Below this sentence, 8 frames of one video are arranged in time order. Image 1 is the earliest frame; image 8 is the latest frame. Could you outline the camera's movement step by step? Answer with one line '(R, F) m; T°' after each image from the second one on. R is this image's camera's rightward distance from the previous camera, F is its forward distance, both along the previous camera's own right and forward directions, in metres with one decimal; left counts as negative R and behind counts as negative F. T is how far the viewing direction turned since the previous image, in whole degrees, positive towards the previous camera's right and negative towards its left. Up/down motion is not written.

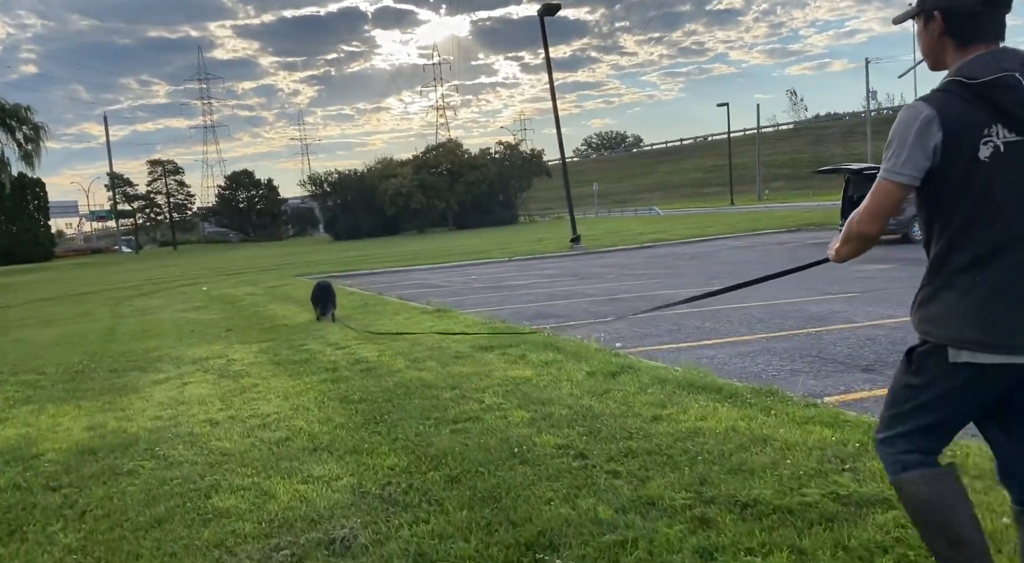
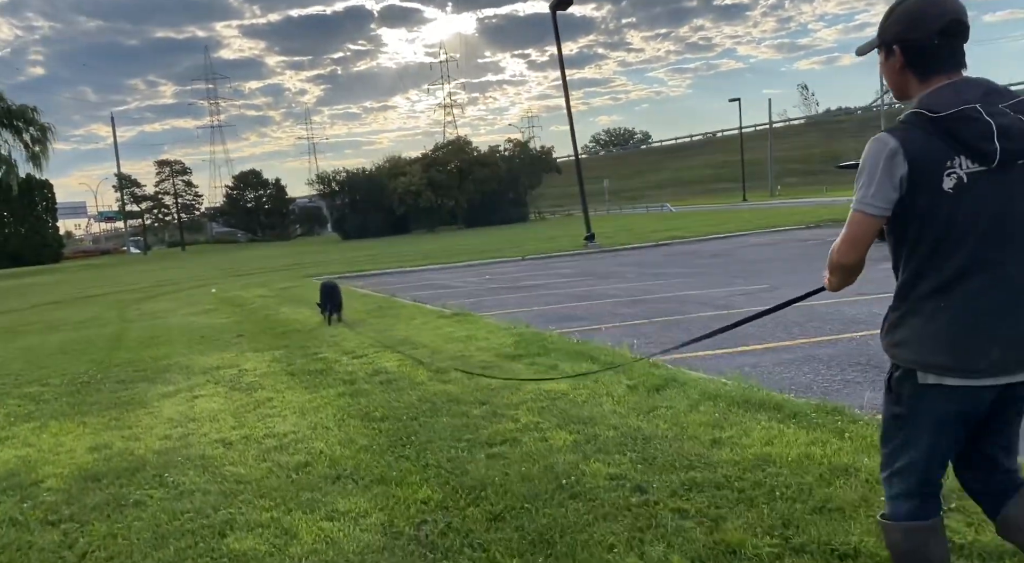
(-0.2, +0.4) m; -1°
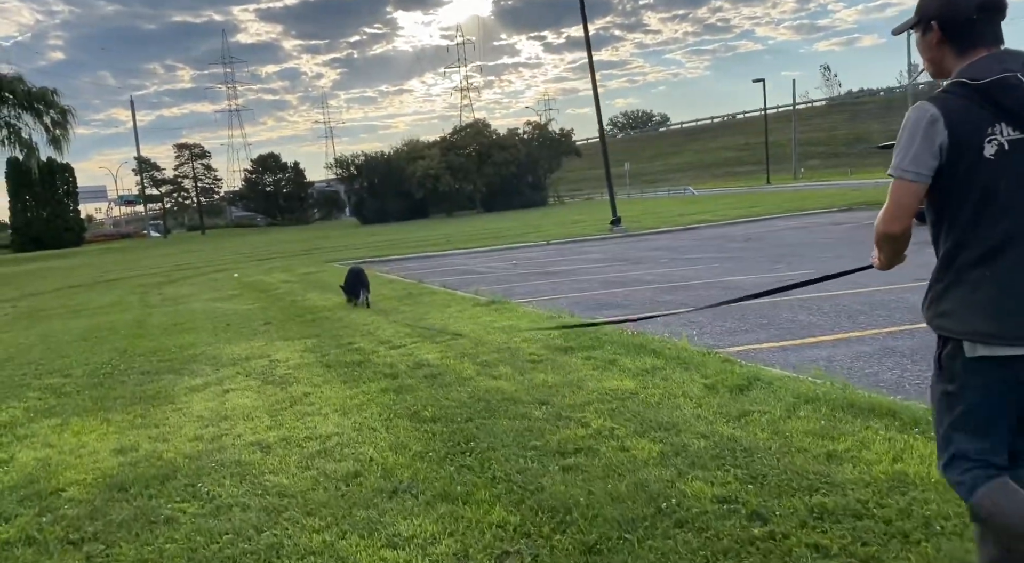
(-0.3, +0.5) m; -1°
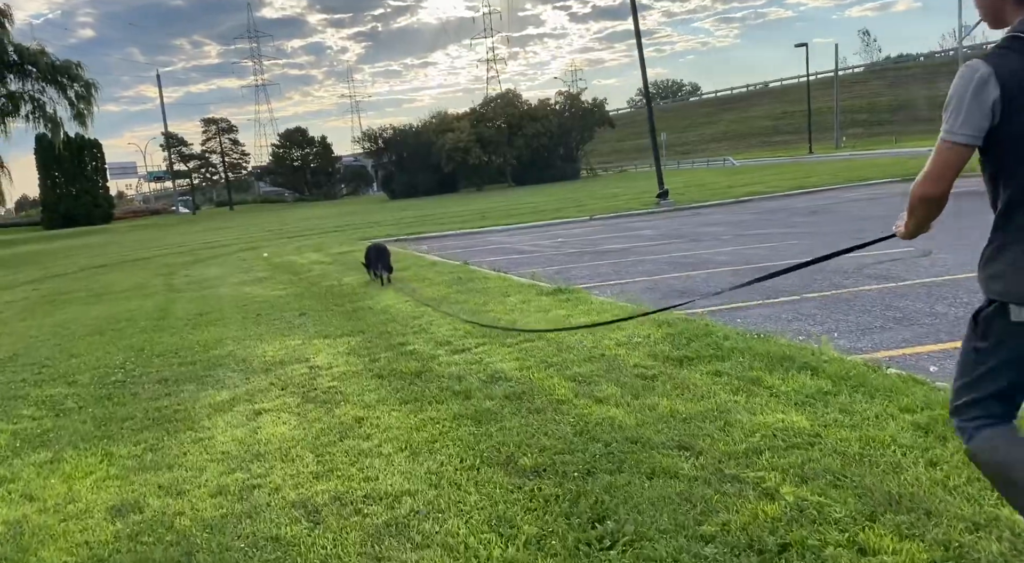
(-0.4, +1.3) m; -2°
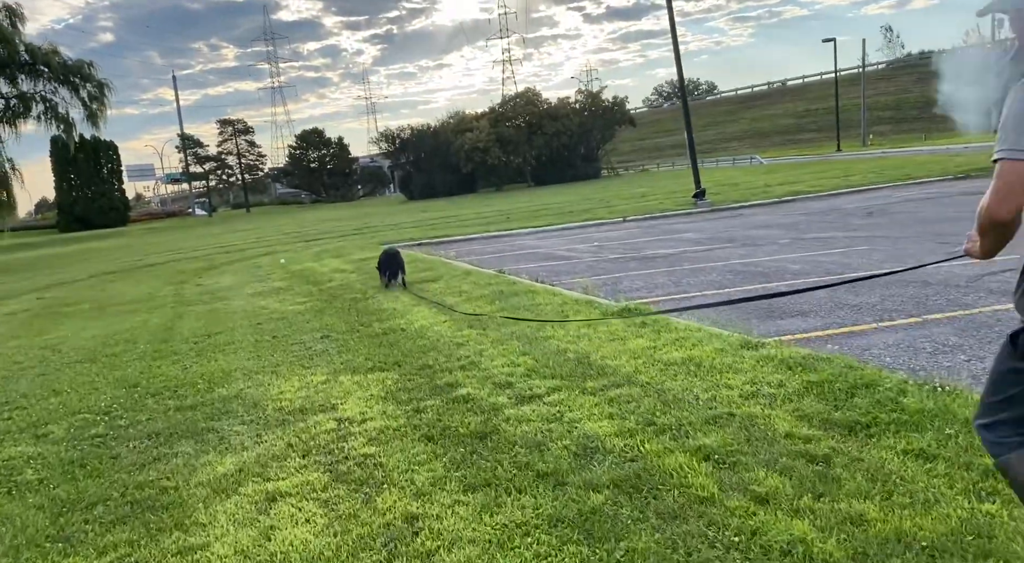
(-0.4, +1.3) m; -1°
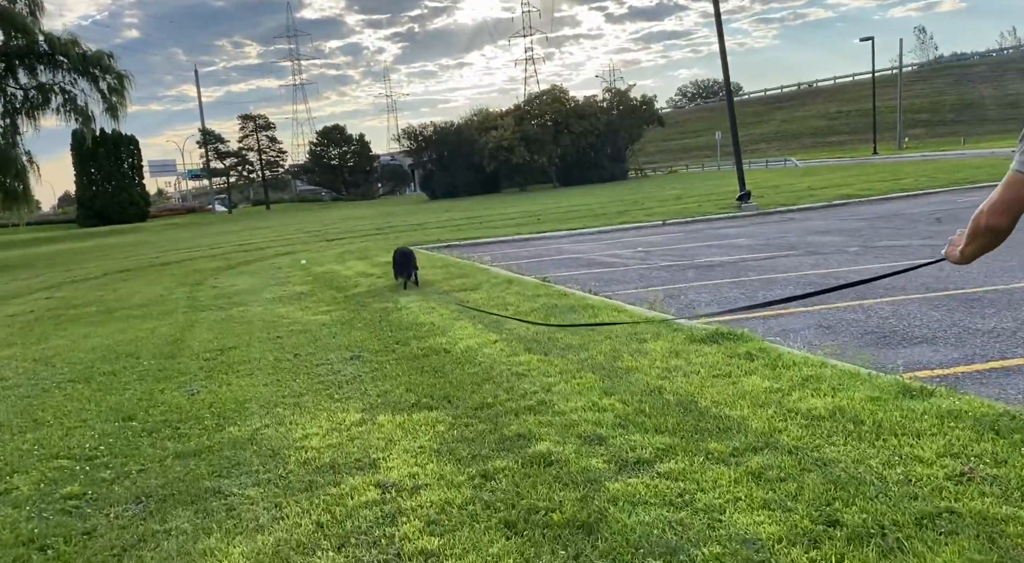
(-0.4, +1.2) m; -1°
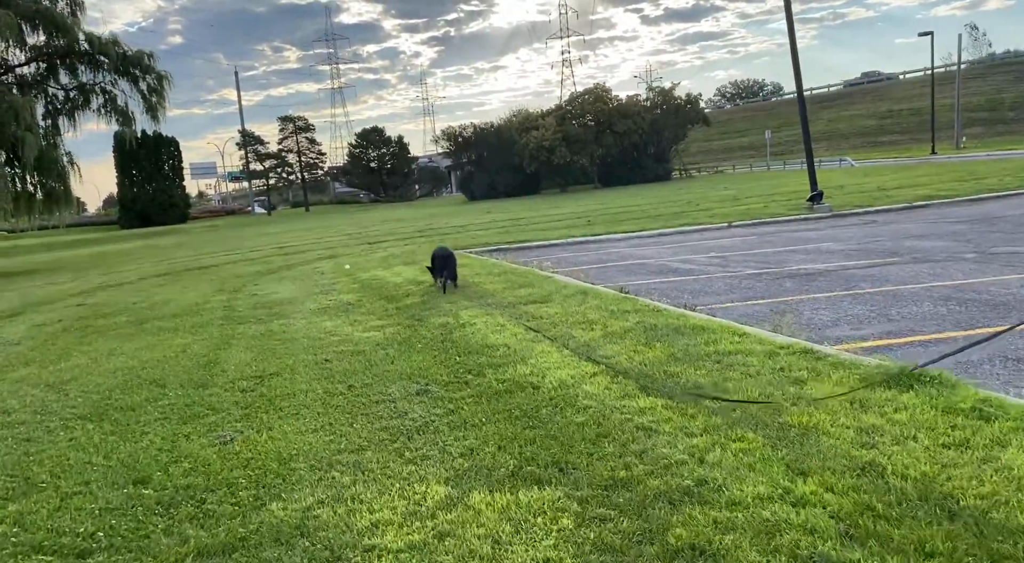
(-0.5, +1.4) m; -2°
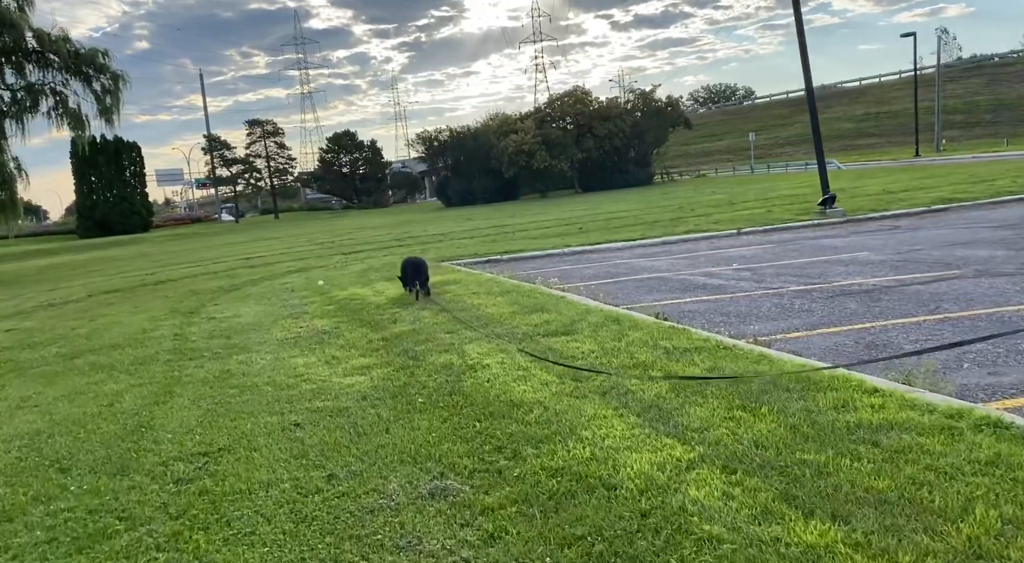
(-0.4, +1.8) m; +2°
